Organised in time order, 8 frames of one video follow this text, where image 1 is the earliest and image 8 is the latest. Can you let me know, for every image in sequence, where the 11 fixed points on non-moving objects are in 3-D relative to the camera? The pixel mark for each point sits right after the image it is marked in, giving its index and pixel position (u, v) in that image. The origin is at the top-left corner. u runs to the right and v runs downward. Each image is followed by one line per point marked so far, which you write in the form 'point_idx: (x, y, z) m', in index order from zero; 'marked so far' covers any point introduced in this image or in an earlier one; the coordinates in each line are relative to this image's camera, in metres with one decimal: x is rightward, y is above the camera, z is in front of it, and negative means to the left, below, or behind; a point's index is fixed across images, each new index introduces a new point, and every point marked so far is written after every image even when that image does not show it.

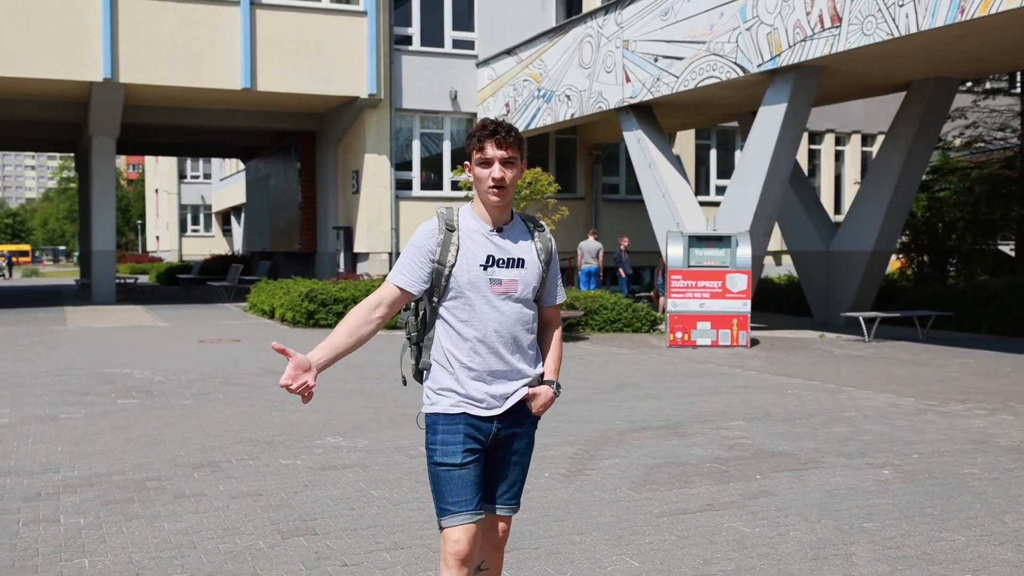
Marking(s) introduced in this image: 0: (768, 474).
0: (+1.5, -1.1, +6.4) m
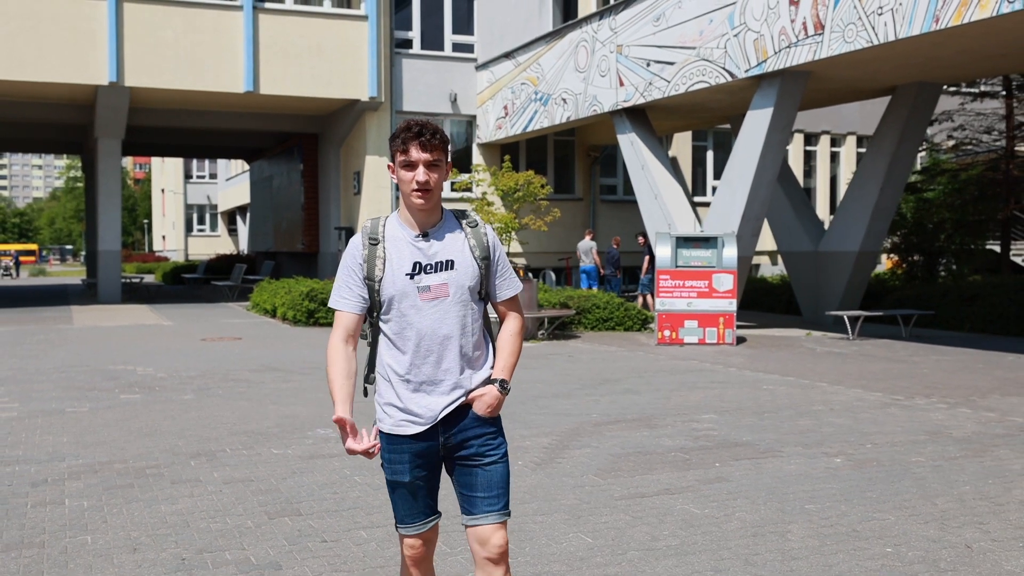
0: (+1.4, -1.1, +6.9) m
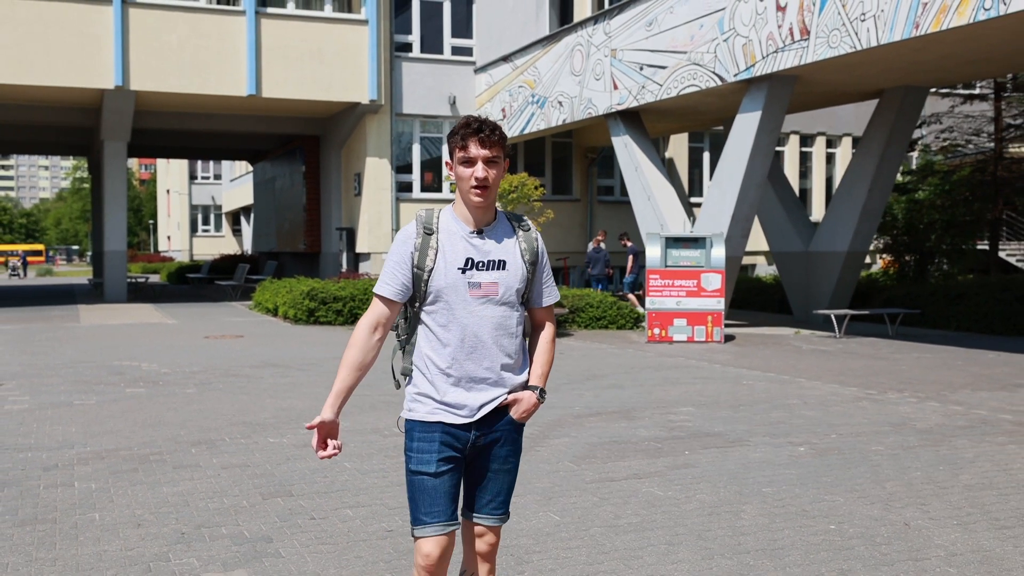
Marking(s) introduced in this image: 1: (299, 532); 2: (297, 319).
0: (+1.3, -1.1, +7.3) m
1: (-1.1, -1.2, +5.3) m
2: (-3.7, -0.6, +18.5) m
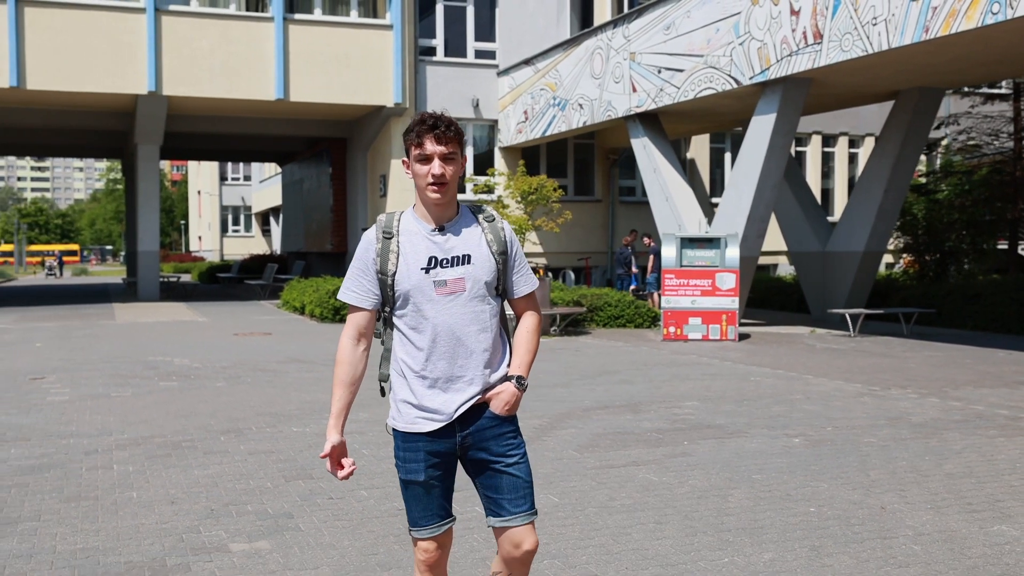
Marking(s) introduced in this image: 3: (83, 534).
0: (+1.3, -1.1, +7.6) m
1: (-1.1, -1.2, +5.7) m
2: (-3.4, -0.5, +19.0) m
3: (-2.2, -1.2, +5.3) m
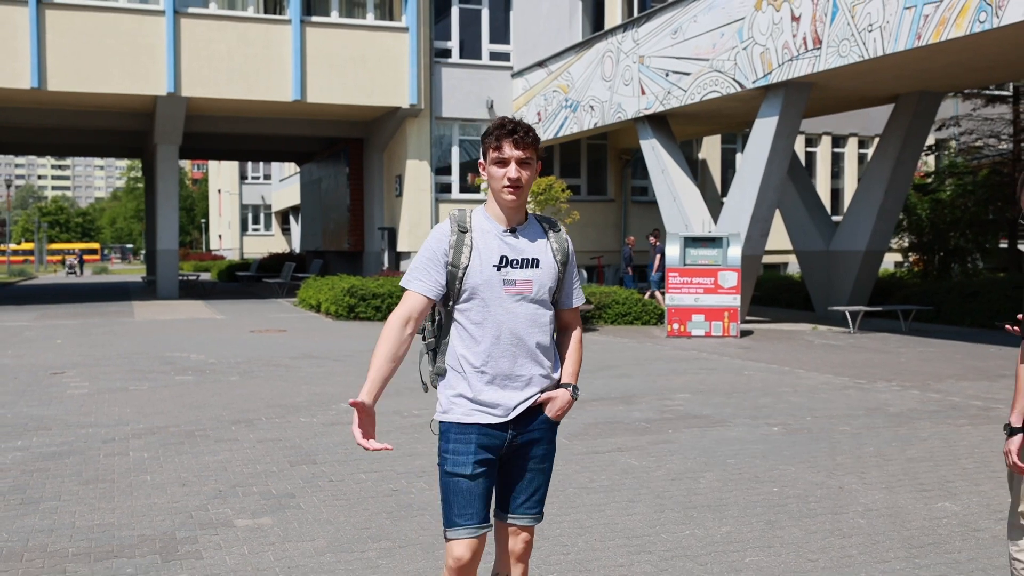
0: (+1.3, -1.1, +8.1) m
1: (-1.1, -1.2, +6.3) m
2: (-3.2, -0.5, +19.6) m
3: (-2.3, -1.2, +5.9) m
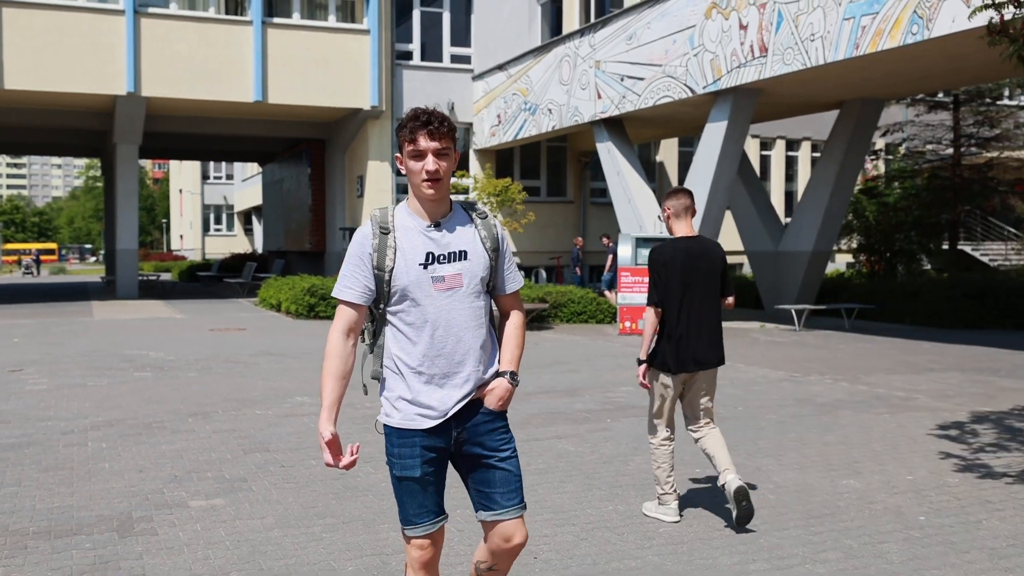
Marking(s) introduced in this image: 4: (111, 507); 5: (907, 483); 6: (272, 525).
0: (+0.8, -1.1, +8.6) m
1: (-1.5, -1.2, +6.6) m
2: (-4.0, -0.5, +19.9) m
3: (-2.6, -1.2, +6.2) m
4: (-2.2, -1.2, +5.8) m
5: (+2.4, -1.2, +6.3) m
6: (-1.2, -1.2, +5.3) m
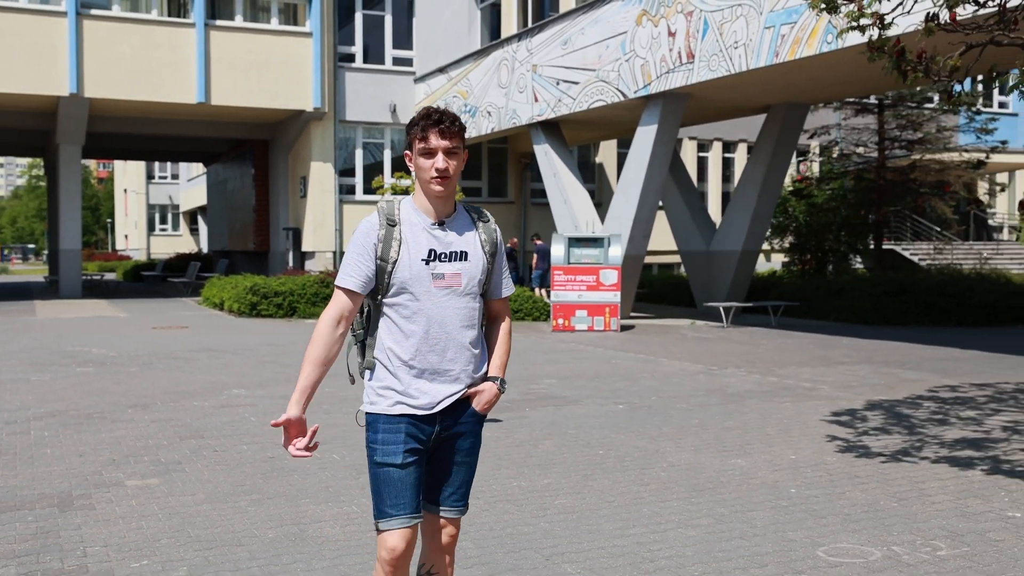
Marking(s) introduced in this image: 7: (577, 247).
0: (+0.2, -1.0, +9.1) m
1: (-2.1, -1.1, +7.1) m
2: (-5.2, -0.5, +20.2) m
3: (-3.2, -1.2, +6.6) m
4: (-2.7, -1.2, +6.3) m
5: (+1.8, -1.1, +6.9) m
6: (-1.7, -1.2, +5.8) m
7: (+1.1, +0.7, +17.9) m
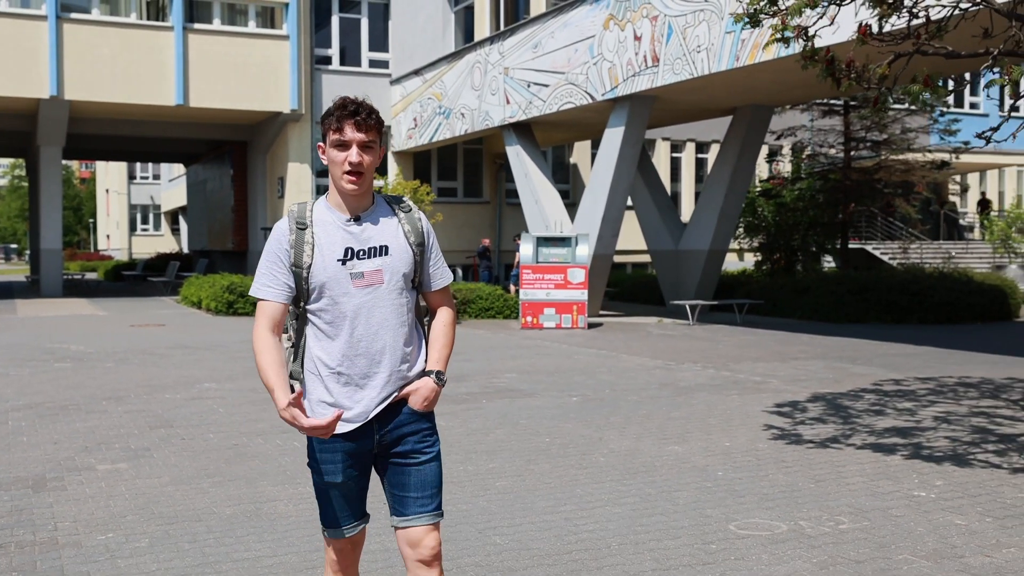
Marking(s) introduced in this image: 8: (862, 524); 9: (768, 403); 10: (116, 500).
0: (-0.2, -1.0, +9.6) m
1: (-2.4, -1.1, +7.5) m
2: (-5.7, -0.4, +20.5) m
3: (-3.5, -1.2, +7.0) m
4: (-3.0, -1.2, +6.6) m
5: (+1.5, -1.1, +7.4) m
6: (-2.0, -1.2, +6.2) m
7: (+0.6, +0.7, +18.3) m
8: (+1.8, -1.2, +5.4) m
9: (+2.4, -1.1, +9.7) m
10: (-2.1, -1.2, +5.7) m
